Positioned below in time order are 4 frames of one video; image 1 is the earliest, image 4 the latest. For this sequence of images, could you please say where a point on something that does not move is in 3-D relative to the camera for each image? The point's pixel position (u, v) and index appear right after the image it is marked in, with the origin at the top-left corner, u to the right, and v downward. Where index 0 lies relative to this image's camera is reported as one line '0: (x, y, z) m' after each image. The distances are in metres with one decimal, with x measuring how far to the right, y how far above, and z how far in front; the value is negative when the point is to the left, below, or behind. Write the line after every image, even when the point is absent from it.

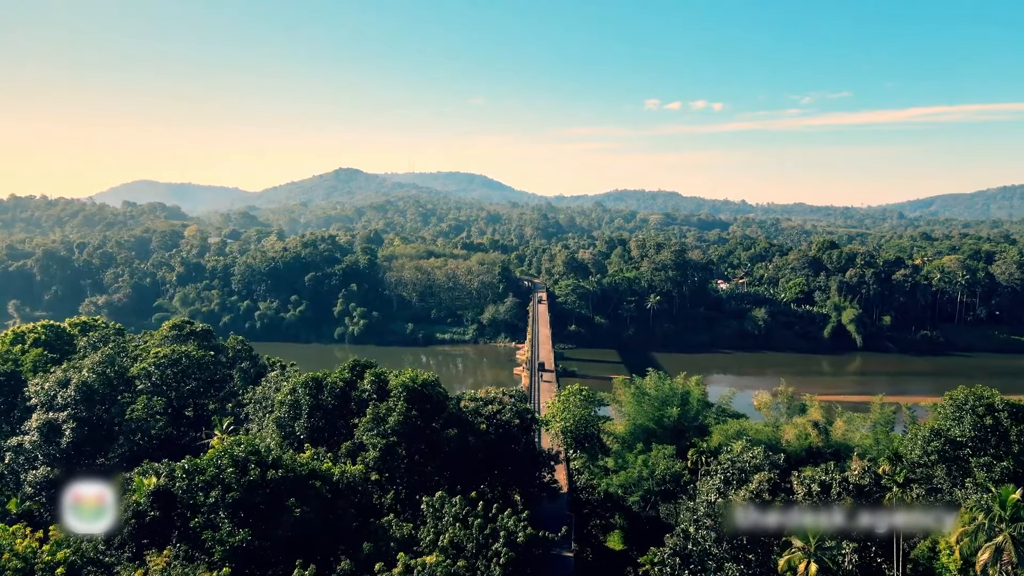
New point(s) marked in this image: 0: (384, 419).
0: (-3.3, -3.5, +13.3) m
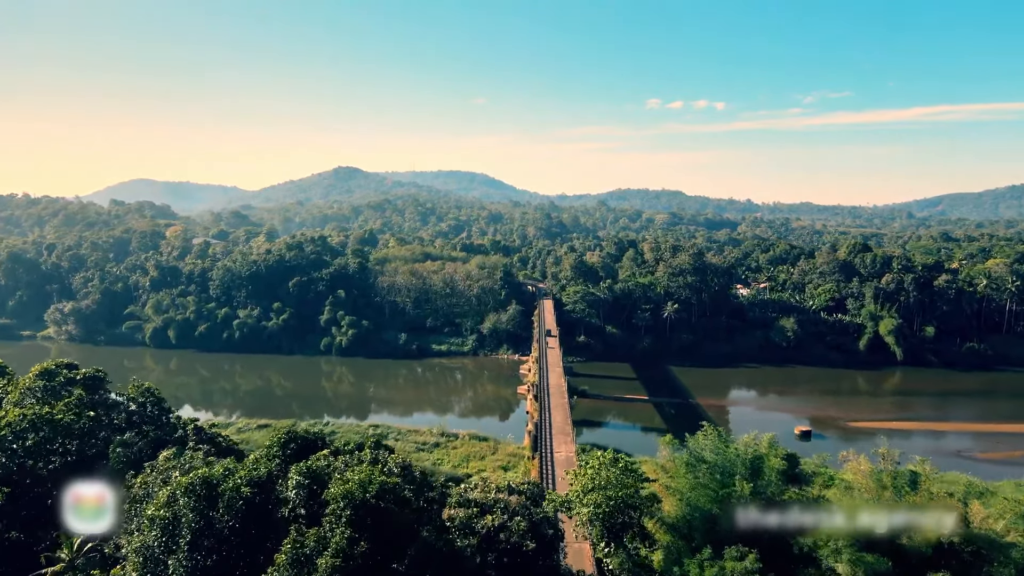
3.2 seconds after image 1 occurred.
0: (-3.1, -4.2, +8.5) m
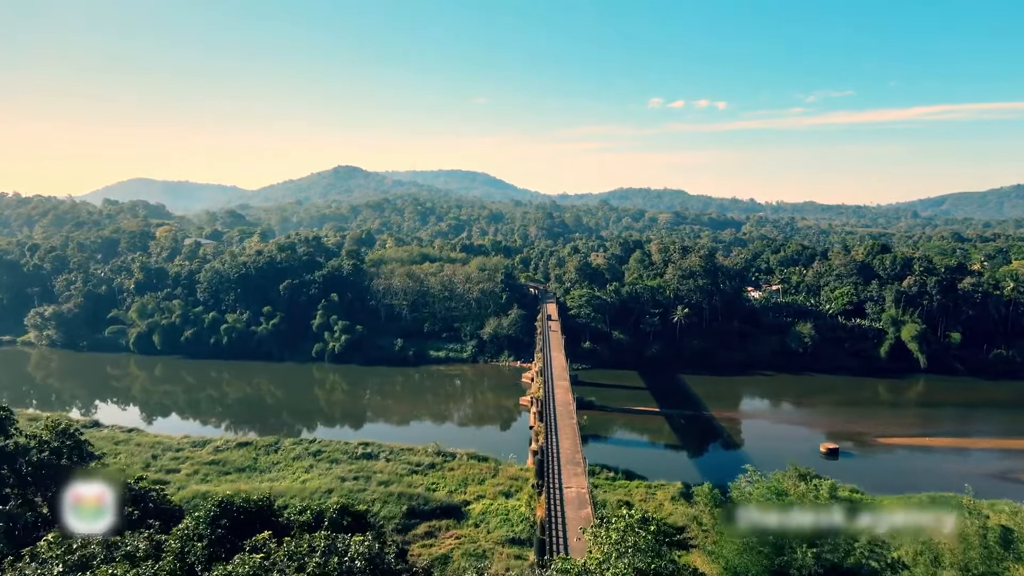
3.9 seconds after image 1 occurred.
0: (-3.1, -4.5, +6.0) m
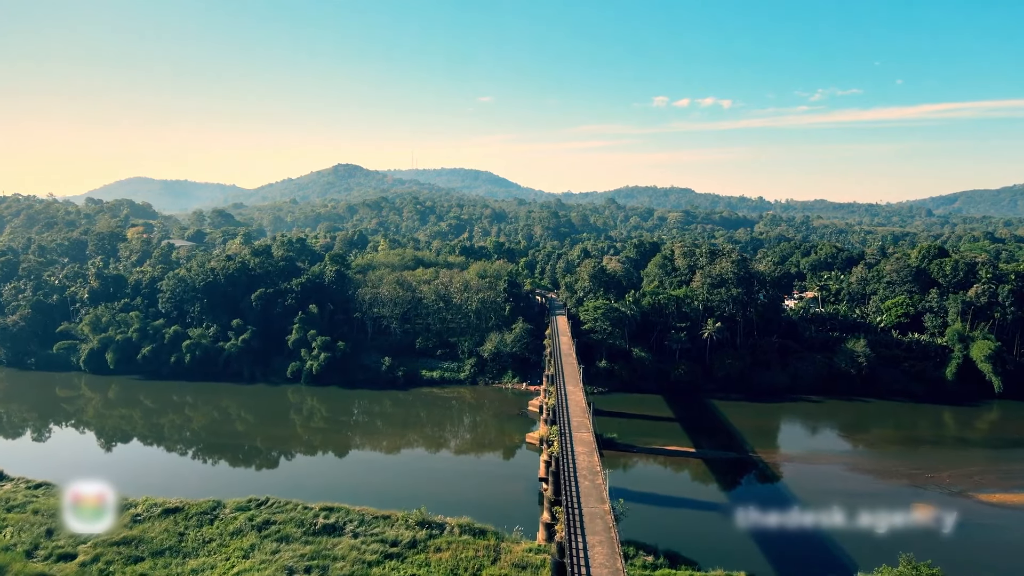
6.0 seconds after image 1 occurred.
0: (-3.0, -5.4, -0.3) m
